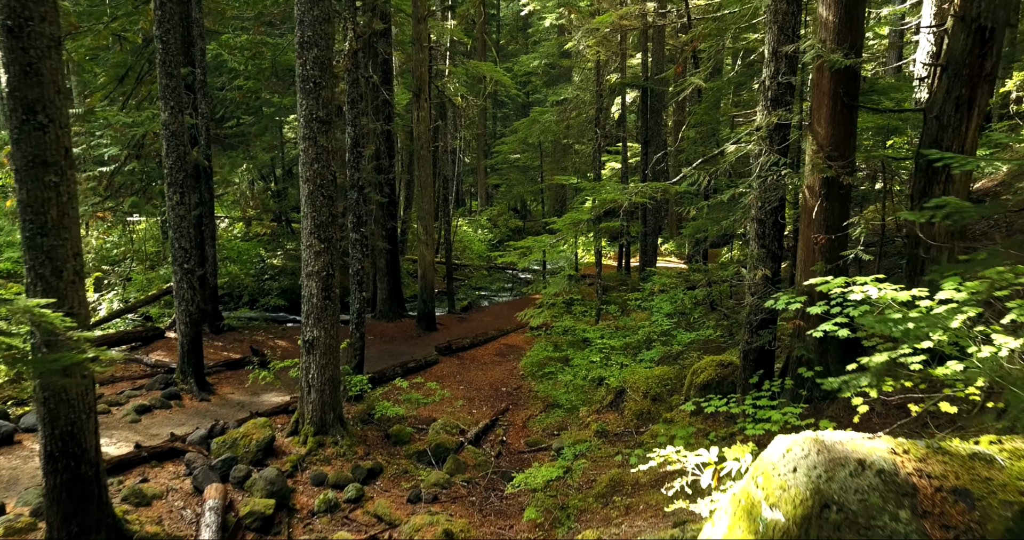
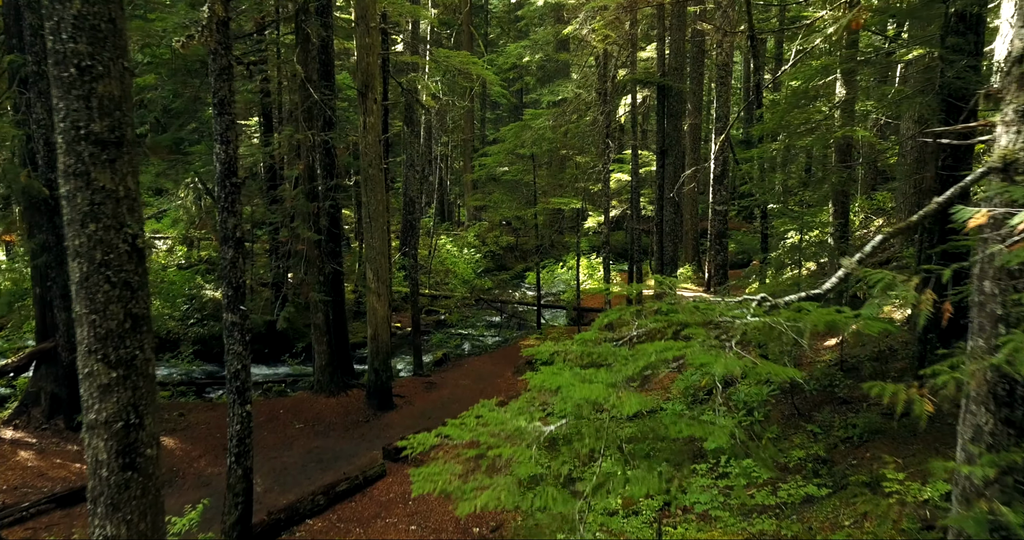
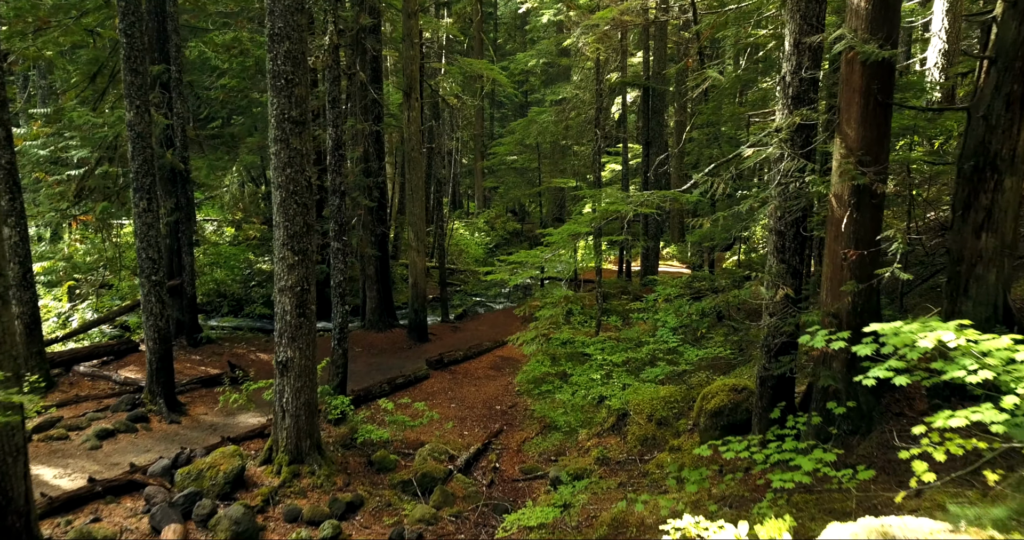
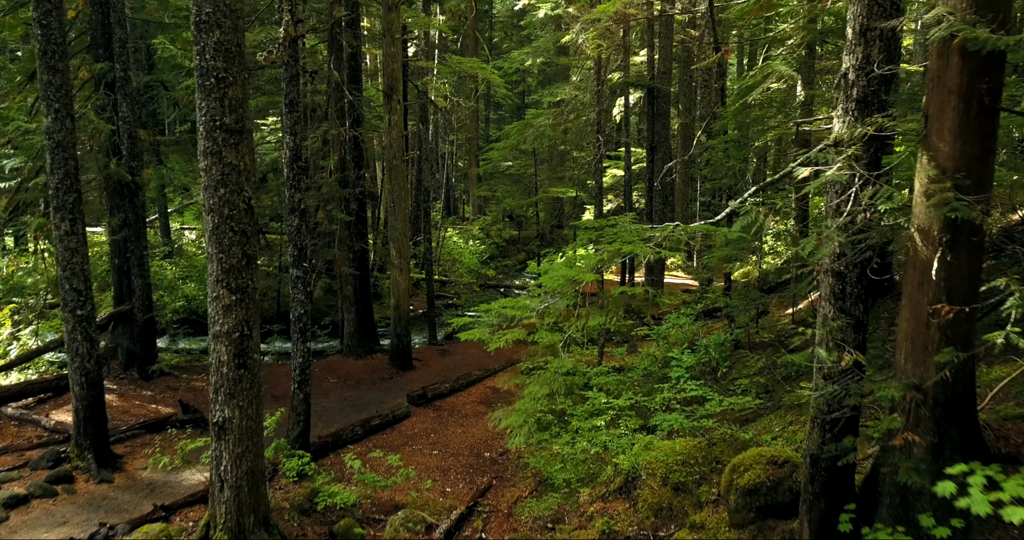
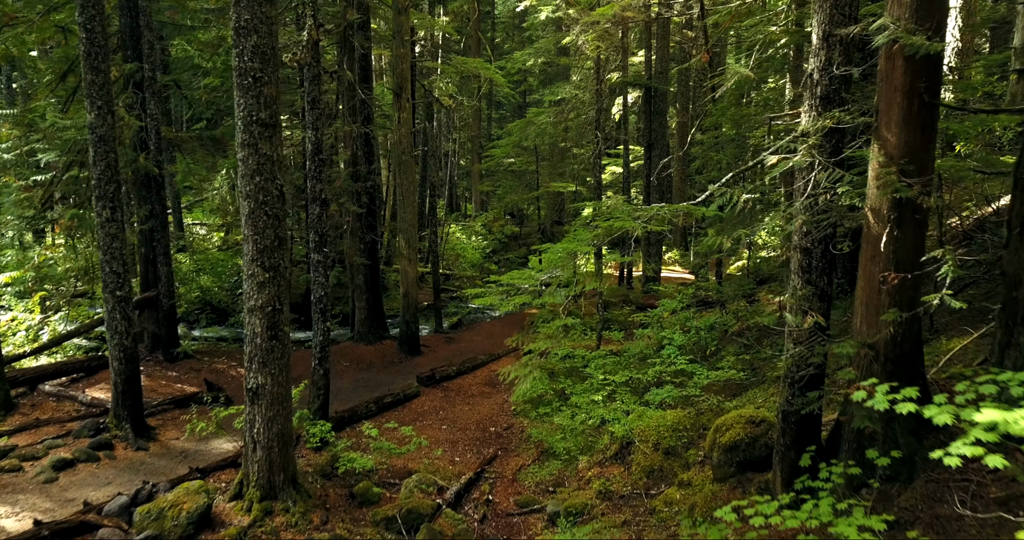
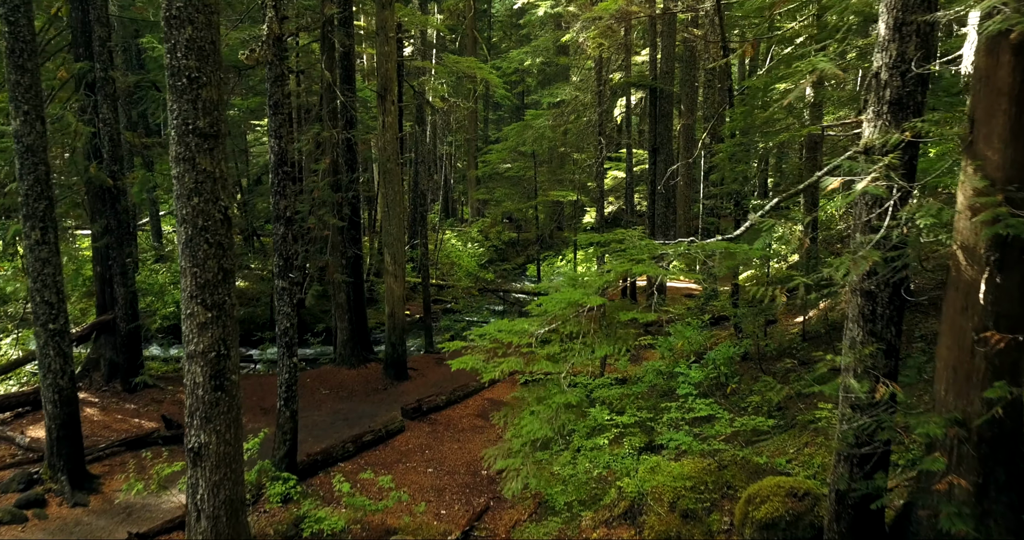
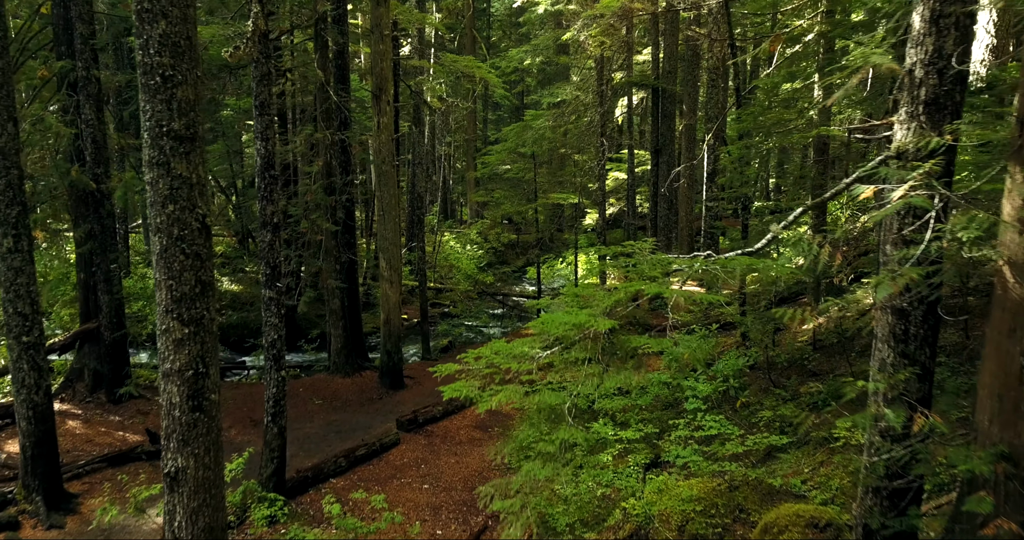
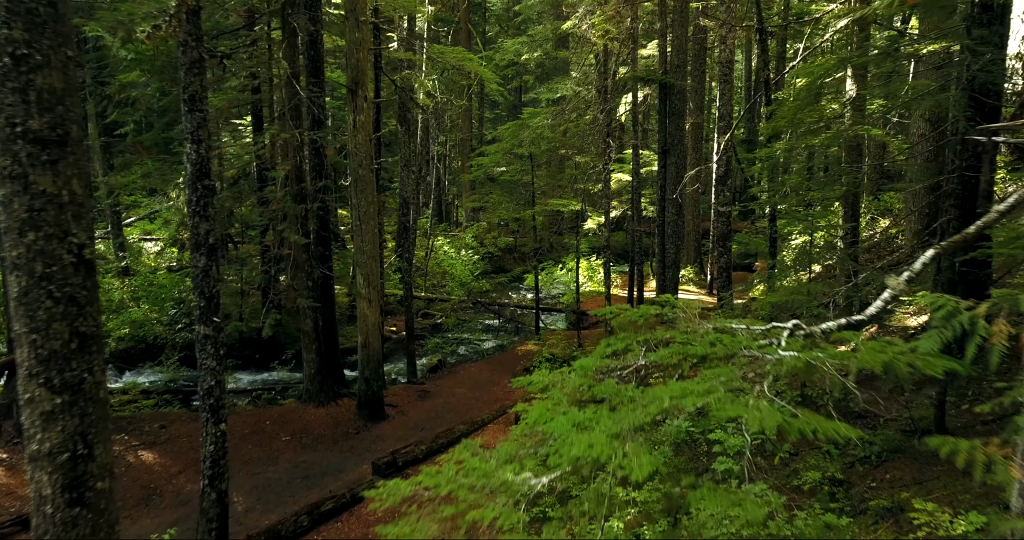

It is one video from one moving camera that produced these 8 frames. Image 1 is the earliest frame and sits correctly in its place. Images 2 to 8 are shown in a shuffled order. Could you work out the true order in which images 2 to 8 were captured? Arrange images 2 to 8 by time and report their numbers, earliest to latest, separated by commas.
3, 5, 4, 6, 7, 2, 8
